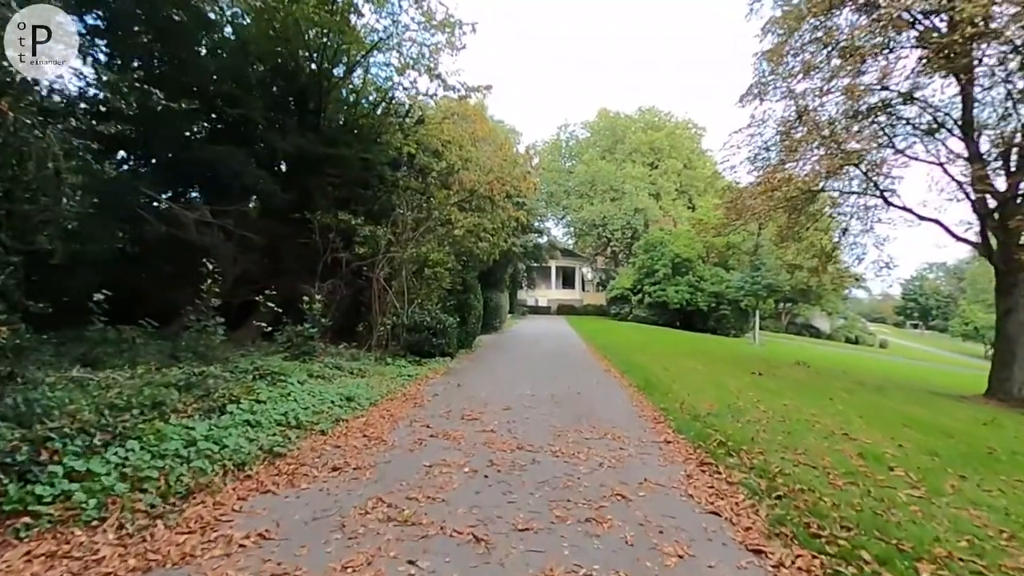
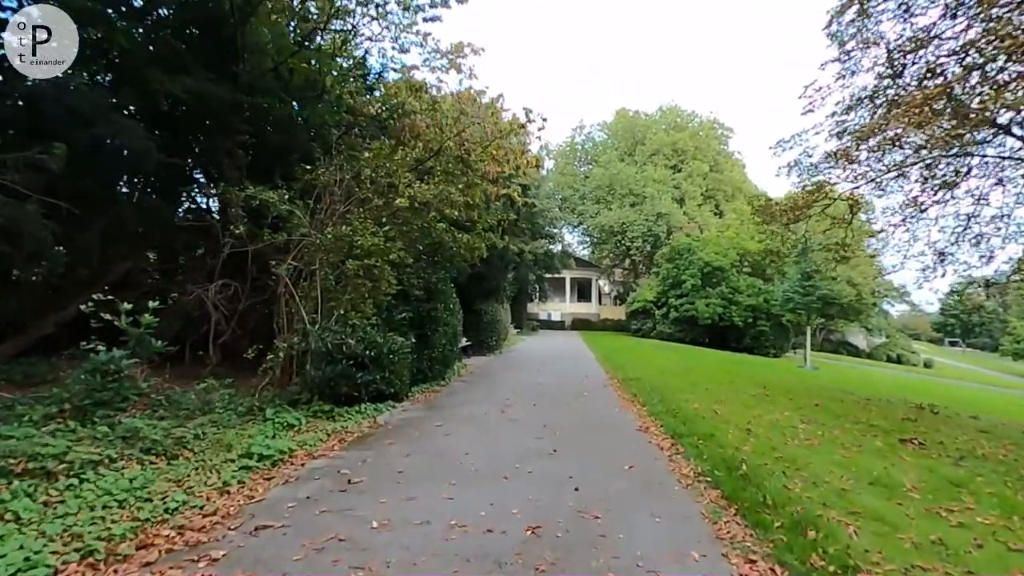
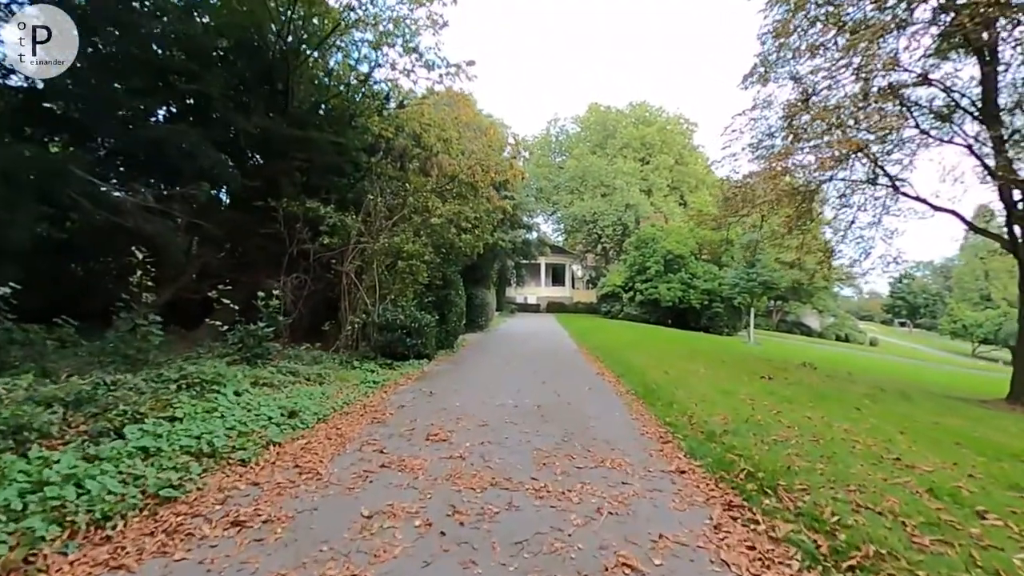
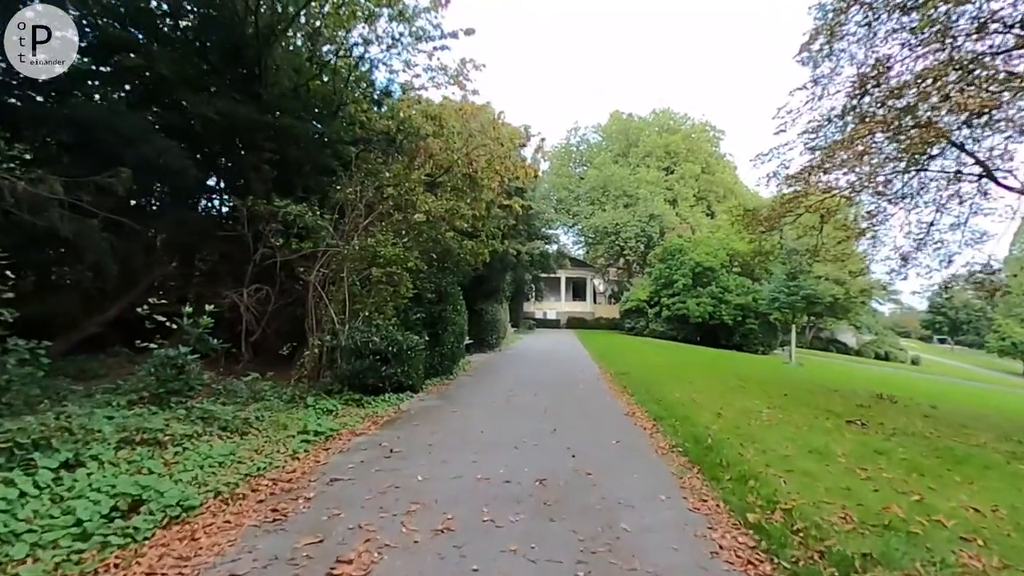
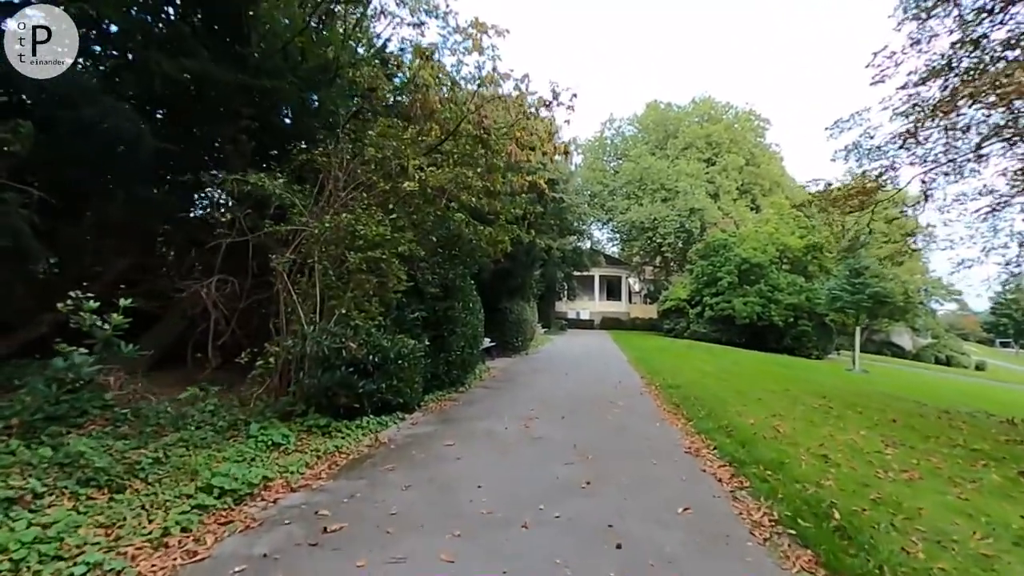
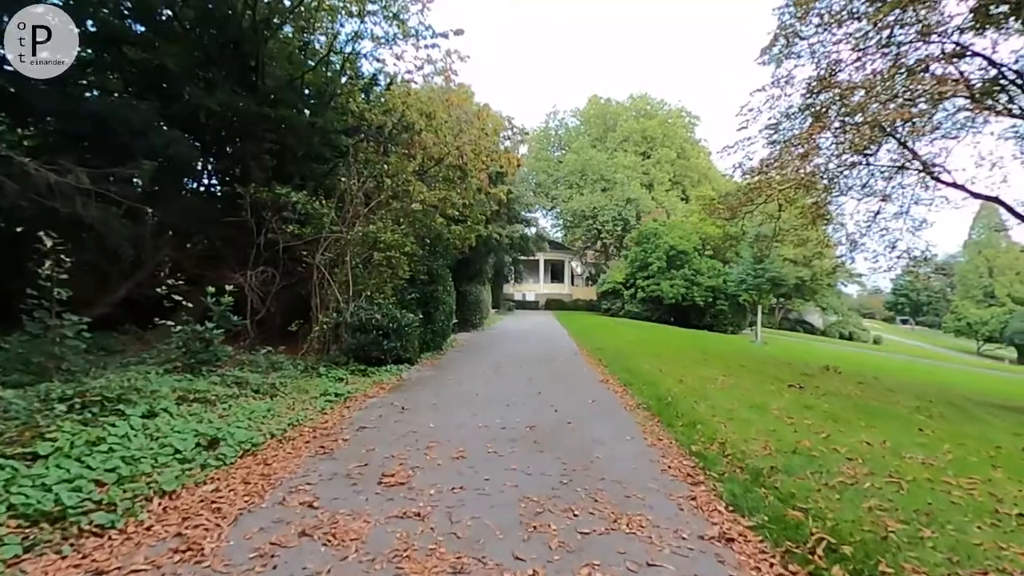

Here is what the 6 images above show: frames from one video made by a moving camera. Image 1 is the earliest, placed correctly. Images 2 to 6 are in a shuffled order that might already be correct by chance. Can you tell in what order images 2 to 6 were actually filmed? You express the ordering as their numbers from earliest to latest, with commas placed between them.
3, 6, 4, 2, 5
